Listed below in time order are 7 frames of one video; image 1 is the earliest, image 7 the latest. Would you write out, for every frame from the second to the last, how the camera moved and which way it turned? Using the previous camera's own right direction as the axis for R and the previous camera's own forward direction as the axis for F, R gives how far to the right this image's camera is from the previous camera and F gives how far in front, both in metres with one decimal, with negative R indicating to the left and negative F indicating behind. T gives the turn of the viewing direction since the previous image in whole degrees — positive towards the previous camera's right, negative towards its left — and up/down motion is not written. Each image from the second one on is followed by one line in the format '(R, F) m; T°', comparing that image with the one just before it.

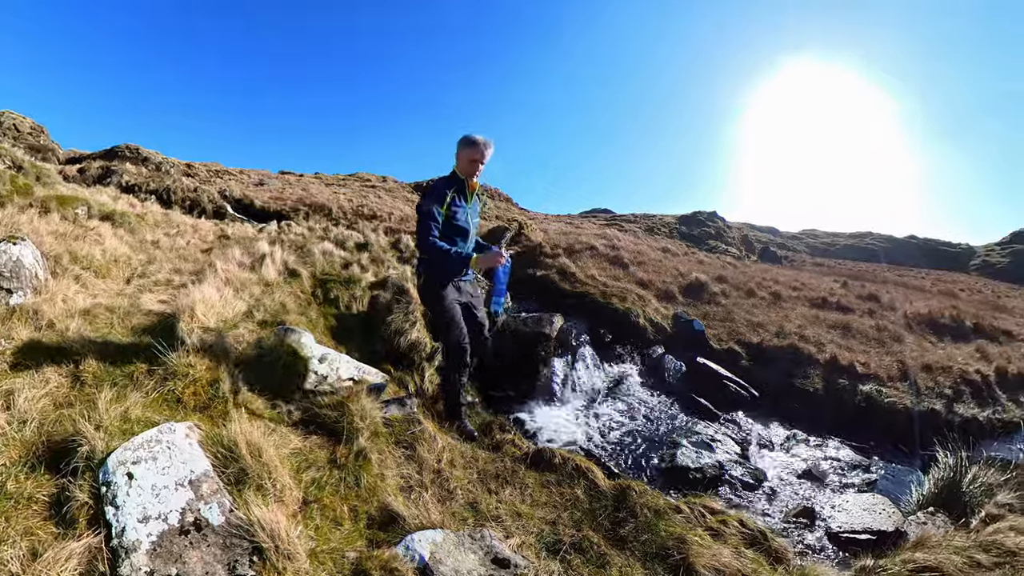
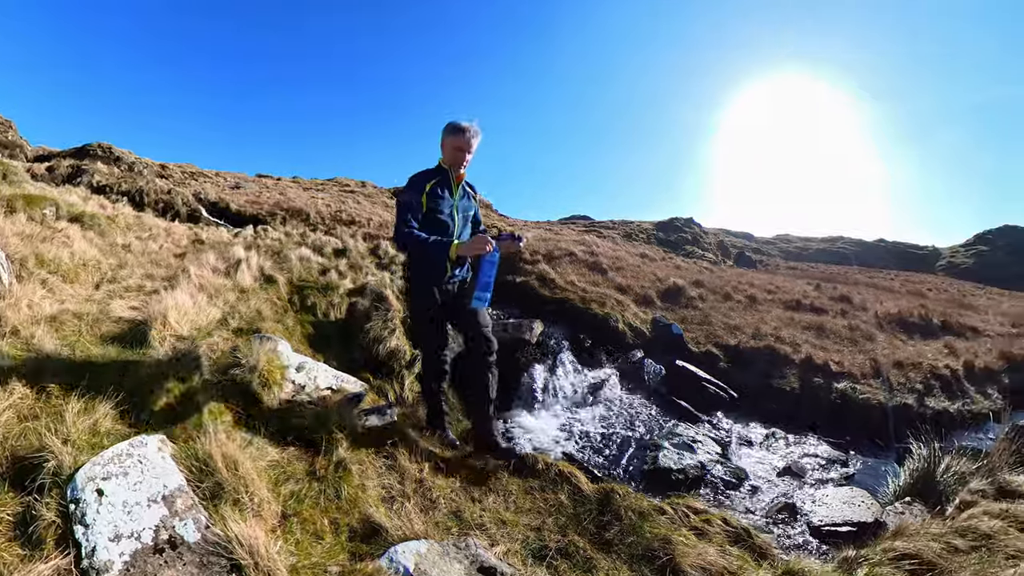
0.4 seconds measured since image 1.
(-0.2, 0.0) m; +4°
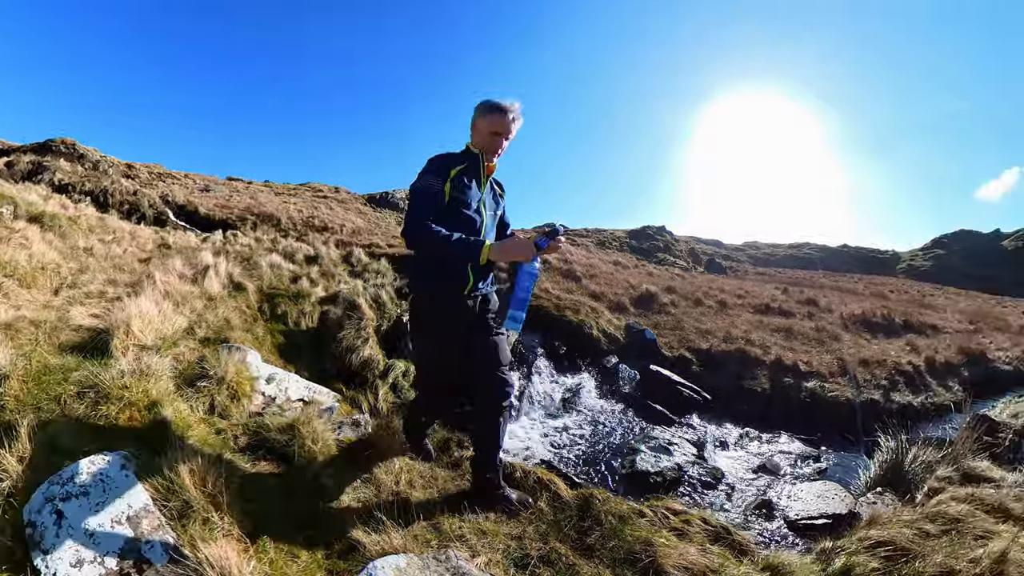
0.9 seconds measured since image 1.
(-0.2, 0.0) m; +5°
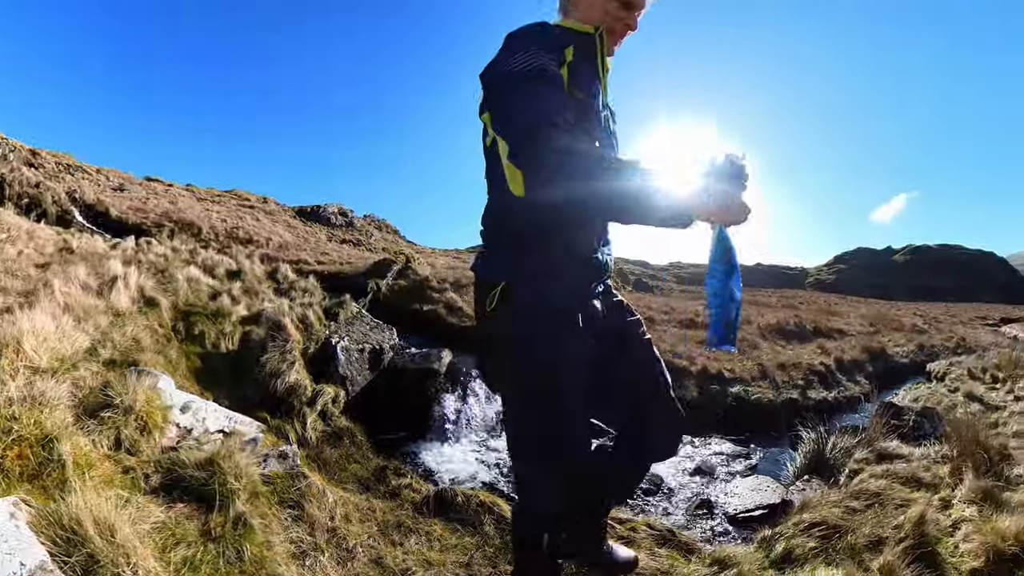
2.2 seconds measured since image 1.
(-0.6, +0.1) m; +14°
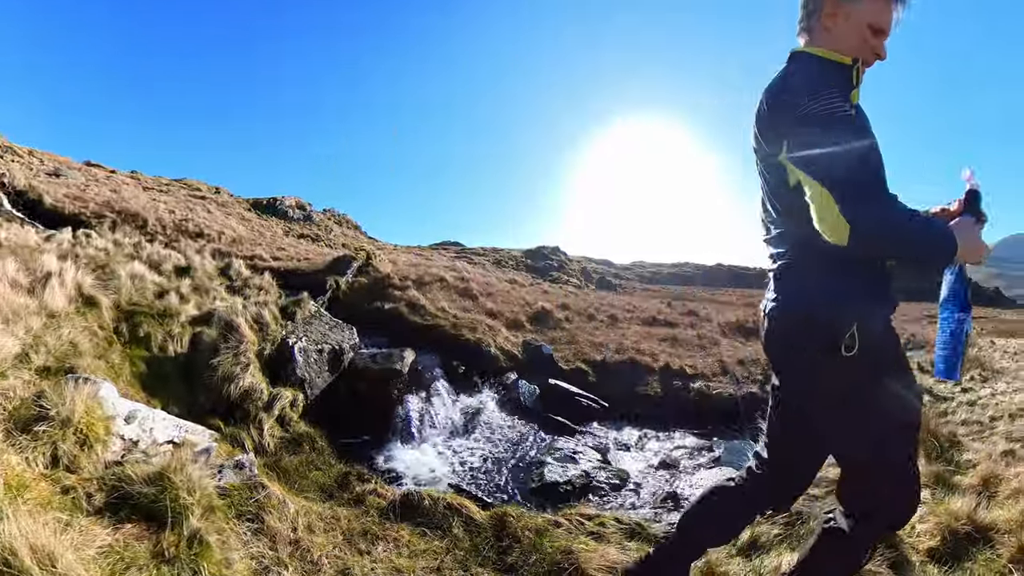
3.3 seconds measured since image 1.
(-0.3, +0.1) m; +7°
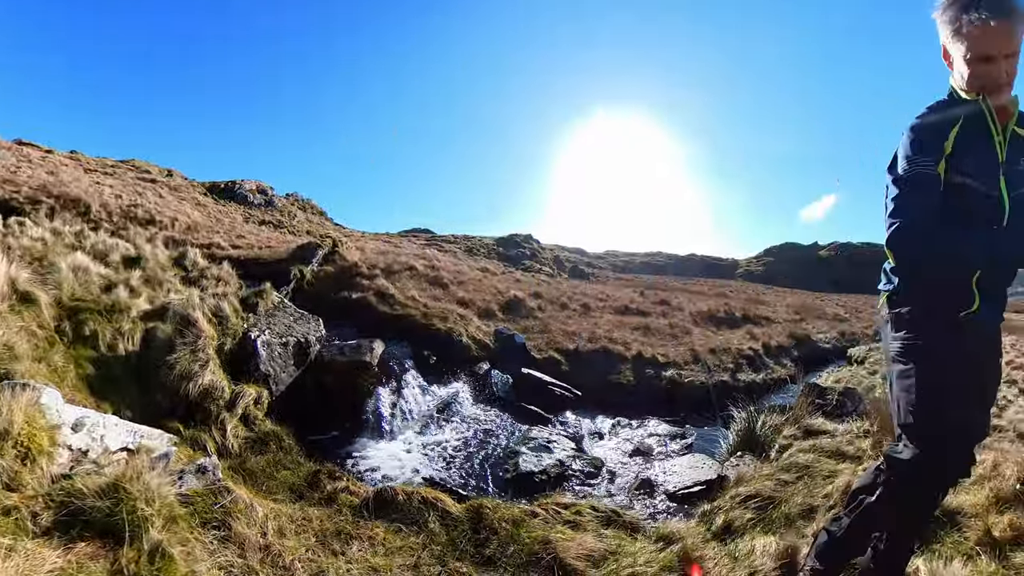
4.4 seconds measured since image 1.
(-0.3, +0.1) m; +6°
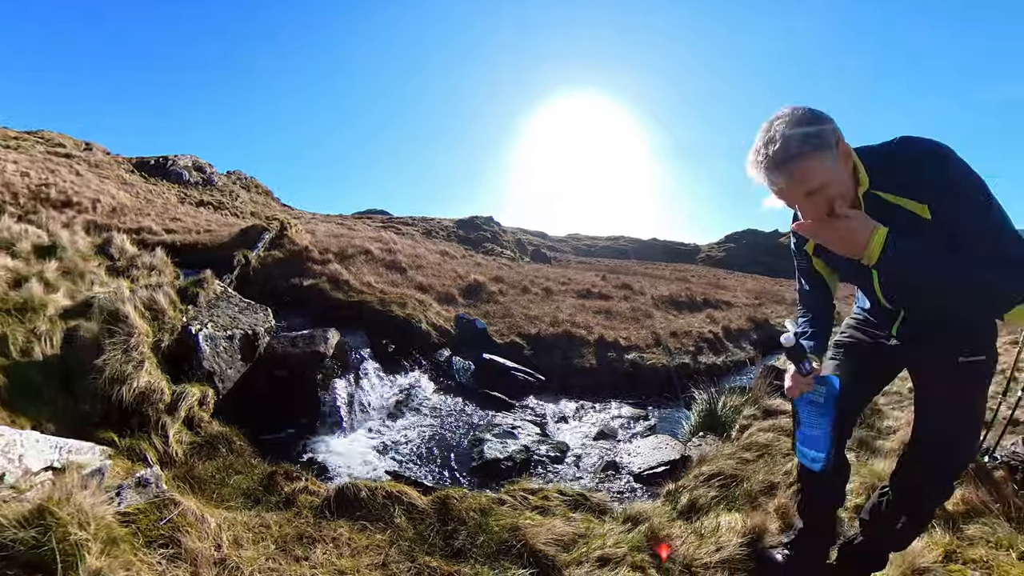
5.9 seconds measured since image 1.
(-0.4, +0.2) m; +8°
